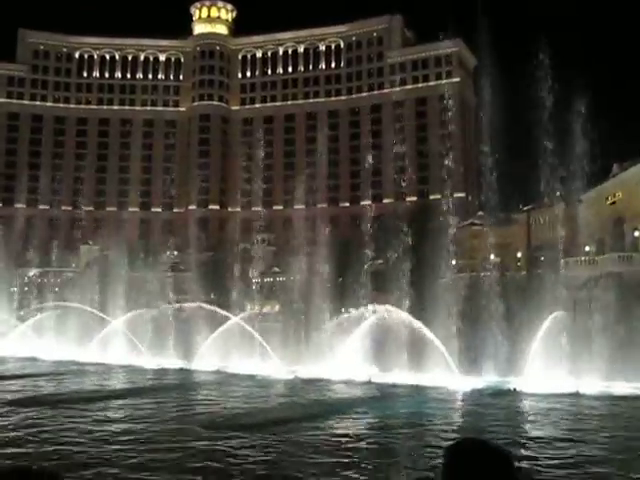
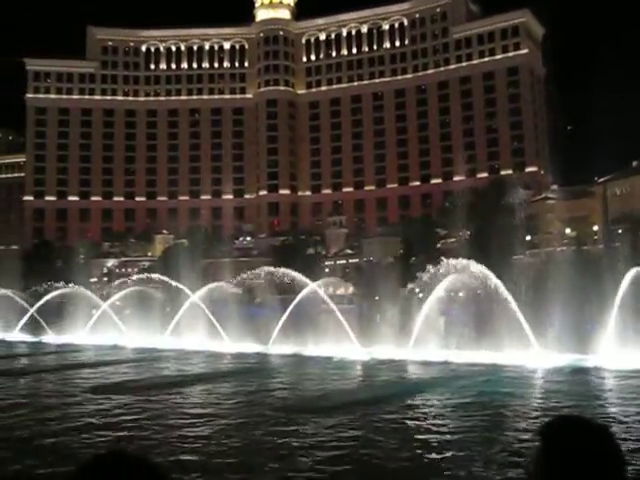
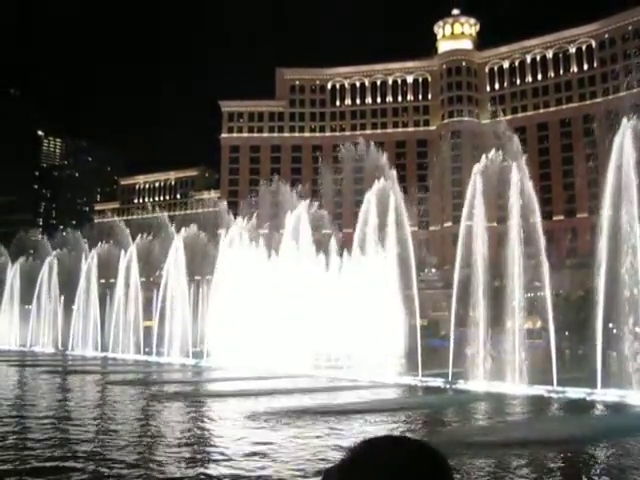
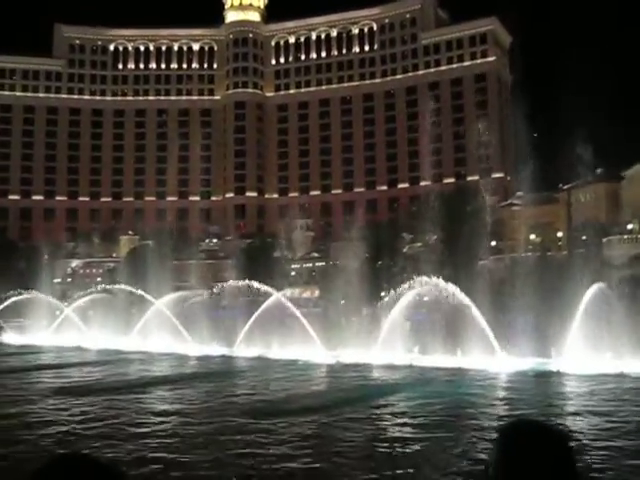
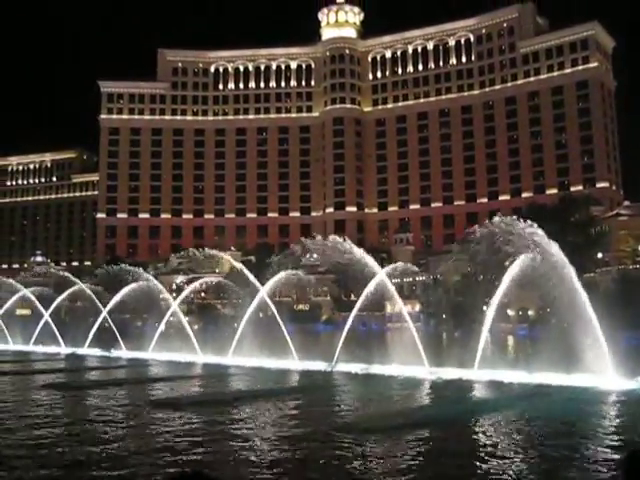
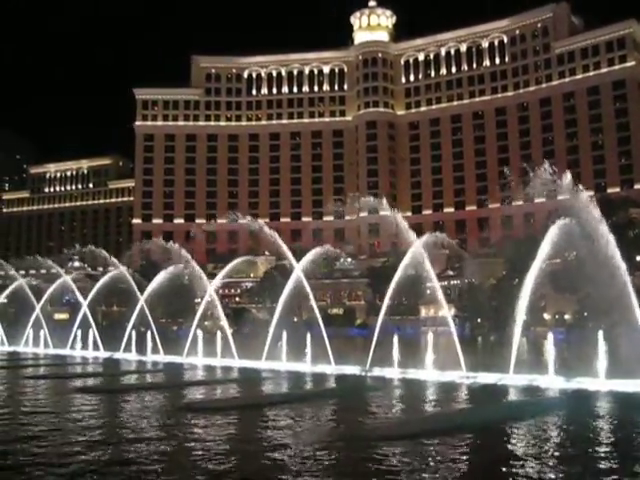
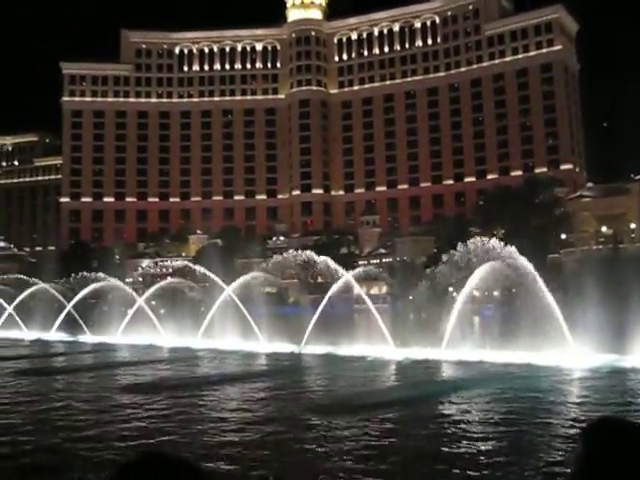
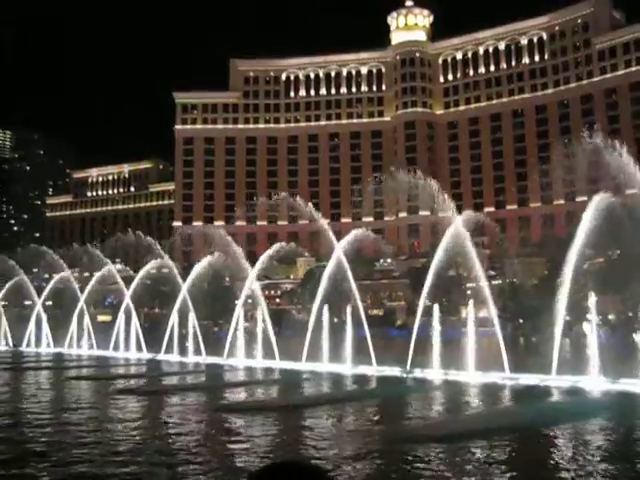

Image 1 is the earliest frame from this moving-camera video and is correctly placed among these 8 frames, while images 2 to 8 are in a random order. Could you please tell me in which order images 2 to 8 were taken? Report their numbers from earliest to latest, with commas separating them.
4, 2, 7, 5, 6, 8, 3
